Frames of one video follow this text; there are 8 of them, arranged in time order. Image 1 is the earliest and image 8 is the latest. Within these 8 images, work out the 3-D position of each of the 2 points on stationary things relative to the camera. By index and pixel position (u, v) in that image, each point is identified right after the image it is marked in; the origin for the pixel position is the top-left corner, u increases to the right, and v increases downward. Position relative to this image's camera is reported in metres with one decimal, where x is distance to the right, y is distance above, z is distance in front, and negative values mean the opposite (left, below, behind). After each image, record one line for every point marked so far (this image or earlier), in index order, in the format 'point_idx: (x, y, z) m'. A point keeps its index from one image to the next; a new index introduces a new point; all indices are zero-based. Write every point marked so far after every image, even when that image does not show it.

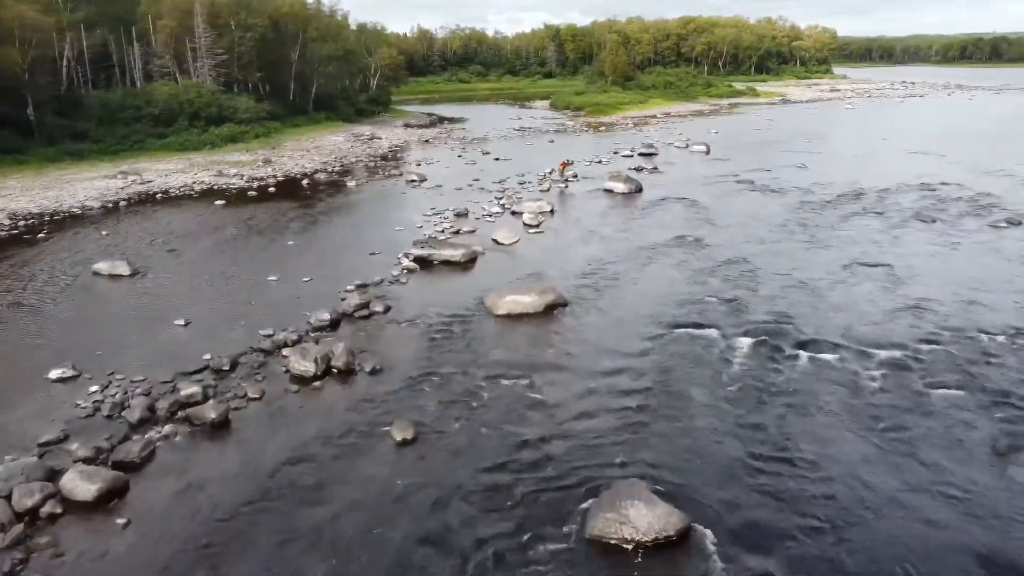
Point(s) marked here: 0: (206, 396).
0: (-4.1, -1.5, +10.8) m
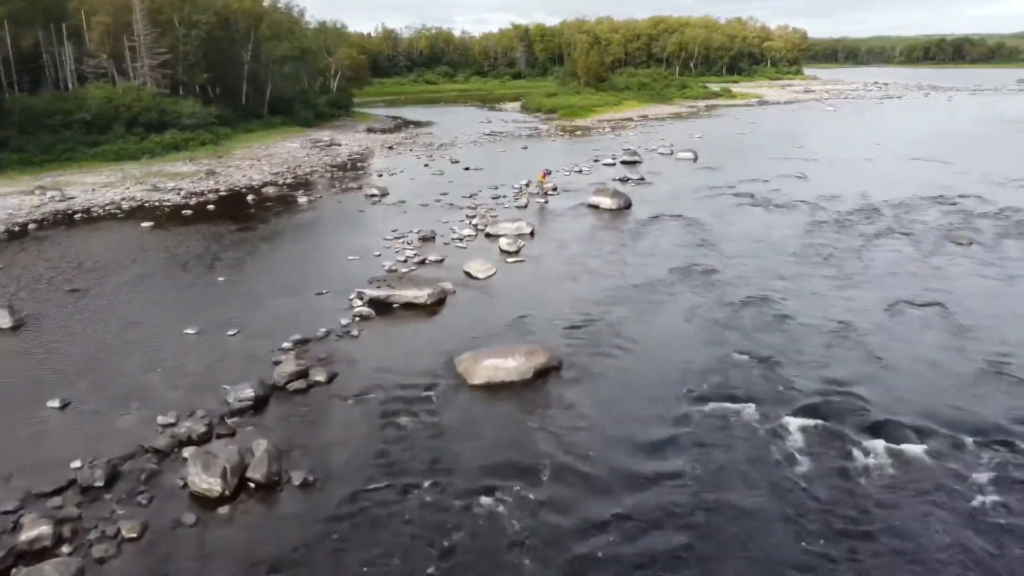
0: (-4.2, -2.3, +7.5) m
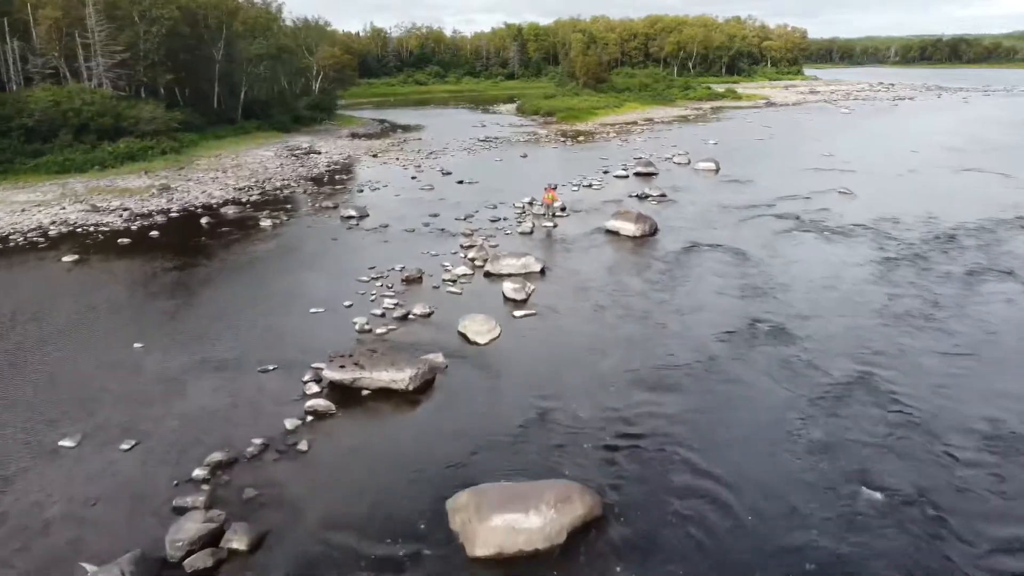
0: (-4.0, -3.4, +3.5) m
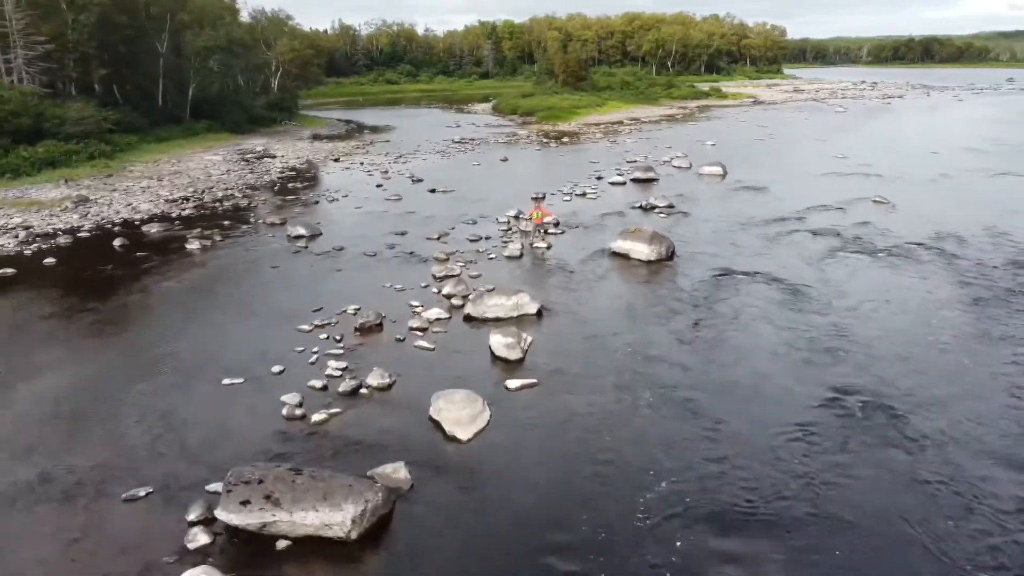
0: (-3.7, -4.2, -0.4) m
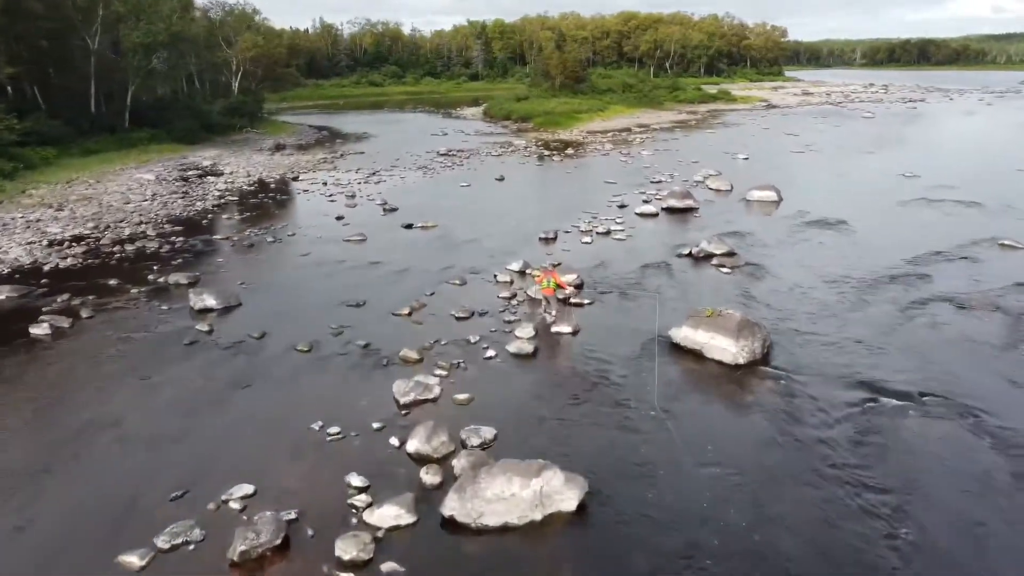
0: (-3.4, -5.7, -6.4) m
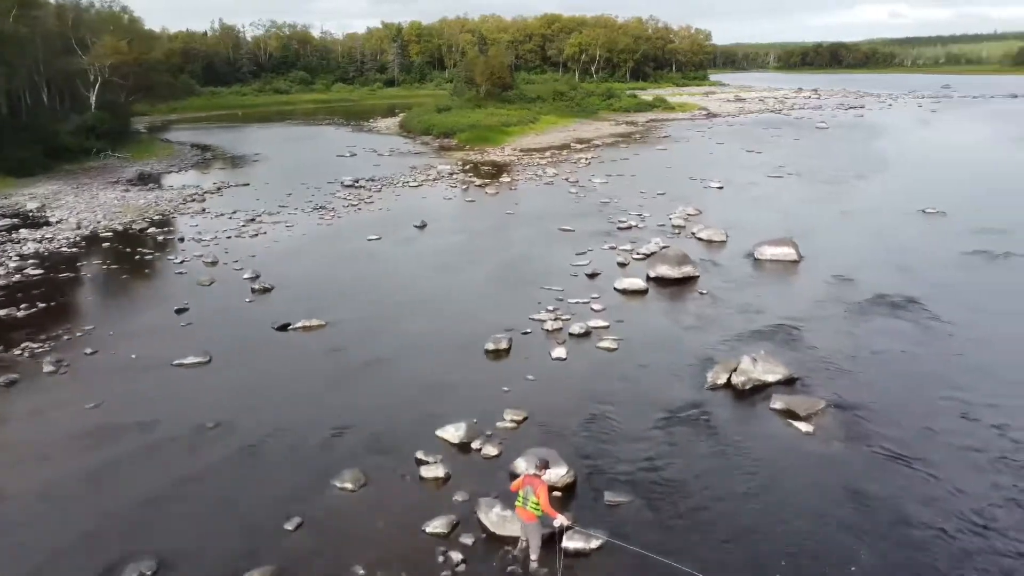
0: (-1.9, -7.7, -13.1) m
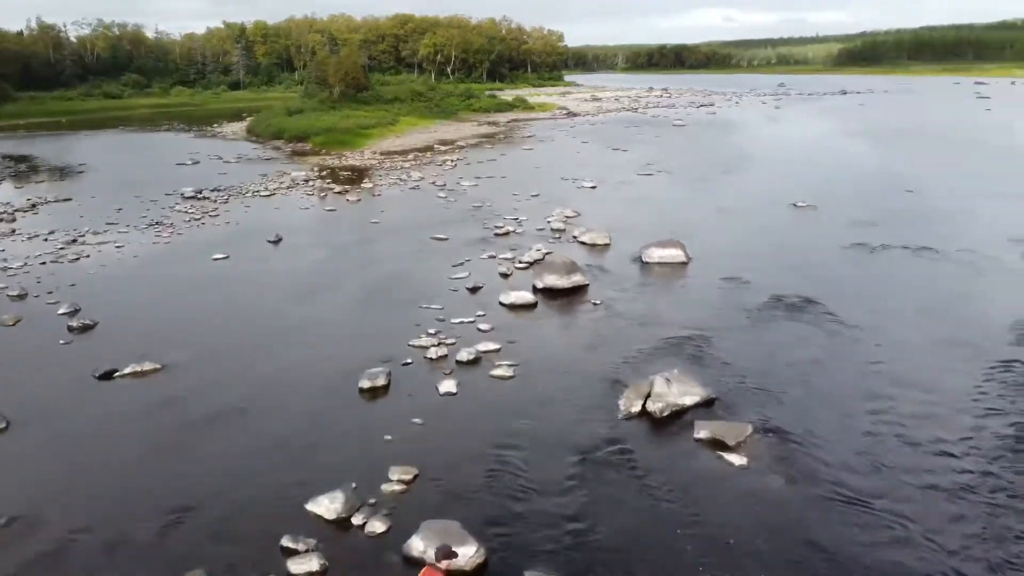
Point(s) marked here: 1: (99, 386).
0: (+1.2, -8.0, -14.7) m
1: (-5.2, -1.2, +10.1) m
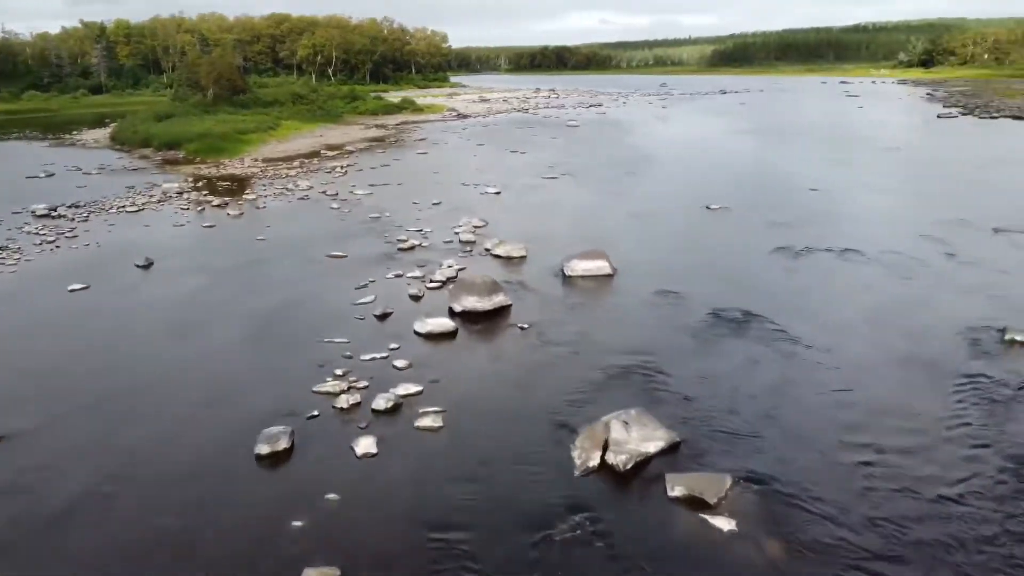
0: (+4.0, -8.2, -15.9) m
1: (-5.9, -1.8, +7.8) m
